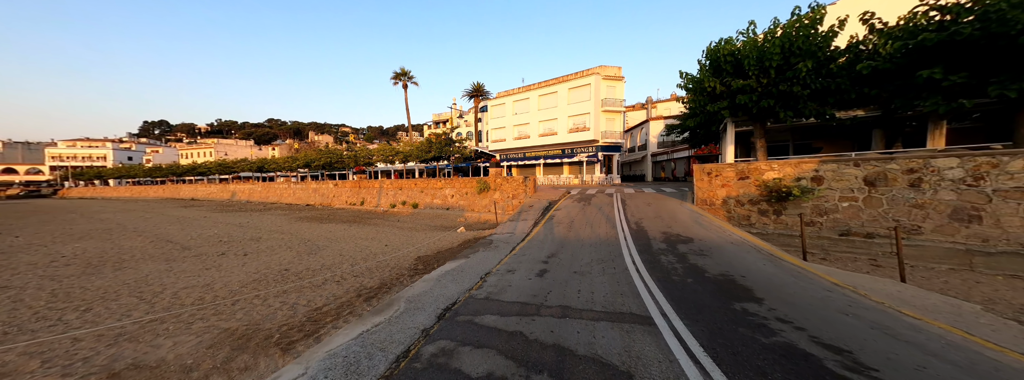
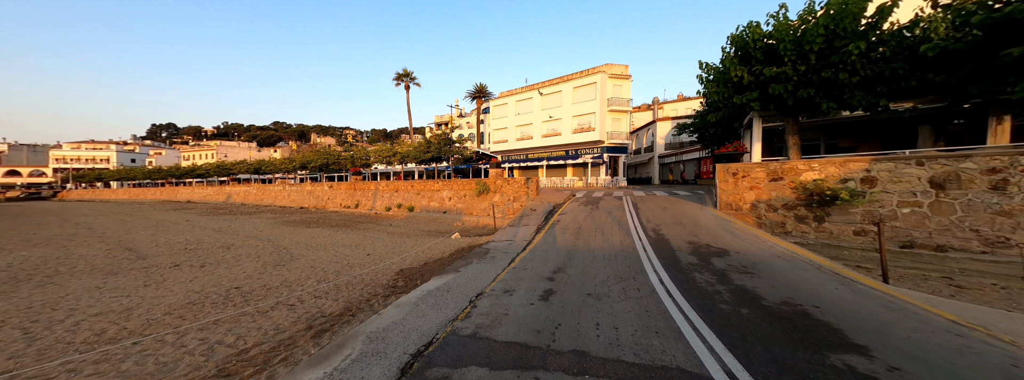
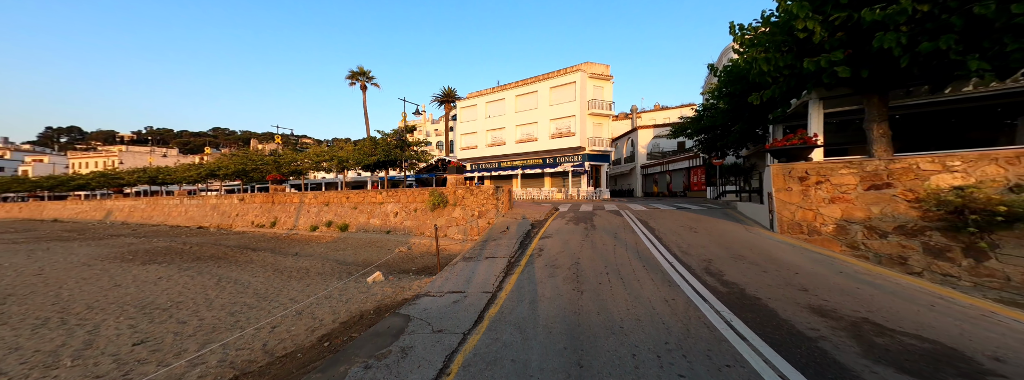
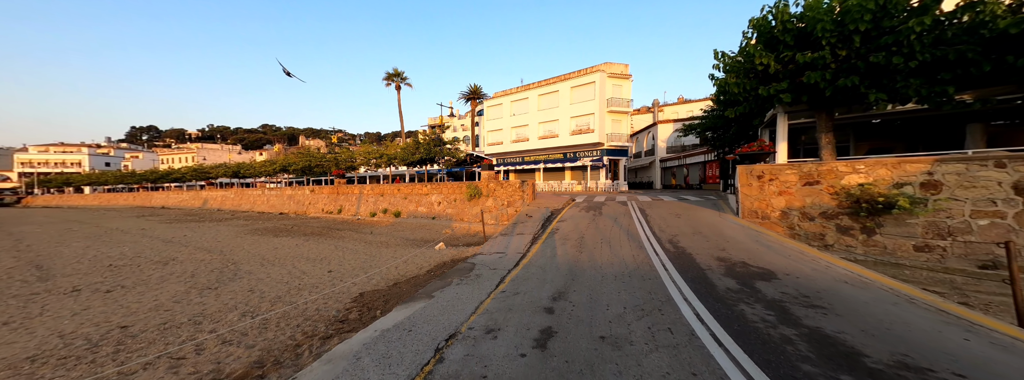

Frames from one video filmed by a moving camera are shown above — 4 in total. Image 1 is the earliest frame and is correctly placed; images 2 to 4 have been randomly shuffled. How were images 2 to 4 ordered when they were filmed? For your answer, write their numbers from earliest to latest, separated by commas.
2, 4, 3
